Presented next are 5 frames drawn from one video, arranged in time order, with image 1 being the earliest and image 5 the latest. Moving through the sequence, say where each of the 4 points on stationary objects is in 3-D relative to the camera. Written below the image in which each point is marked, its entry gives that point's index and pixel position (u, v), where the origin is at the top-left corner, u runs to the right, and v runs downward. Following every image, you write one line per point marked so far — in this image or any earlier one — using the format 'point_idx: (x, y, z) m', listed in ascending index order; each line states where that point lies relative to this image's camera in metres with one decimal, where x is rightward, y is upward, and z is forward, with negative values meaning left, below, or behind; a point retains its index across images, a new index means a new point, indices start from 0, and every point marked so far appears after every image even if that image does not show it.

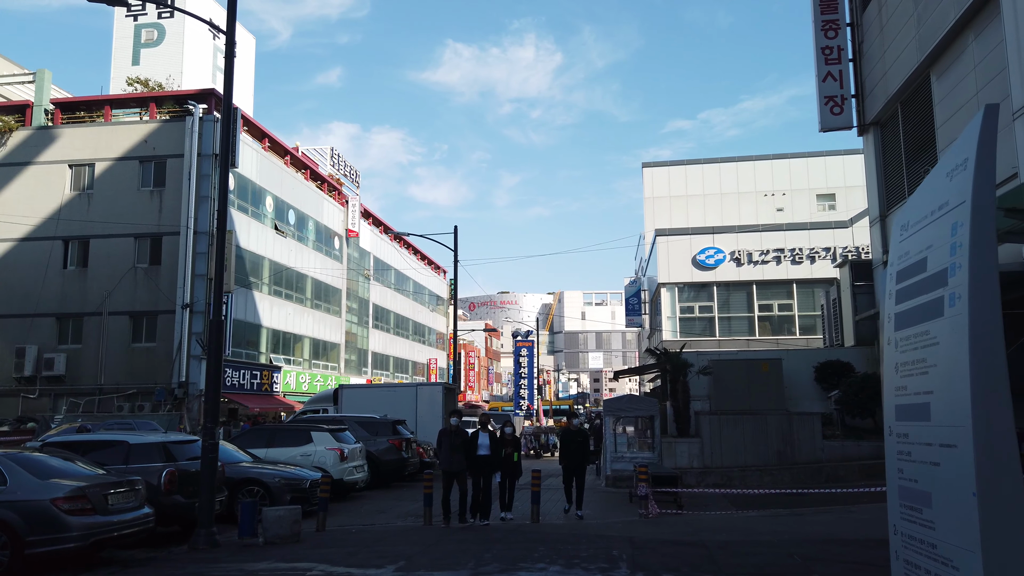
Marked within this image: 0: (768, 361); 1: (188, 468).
0: (+6.5, -1.9, +19.6) m
1: (-4.9, -2.7, +11.5) m
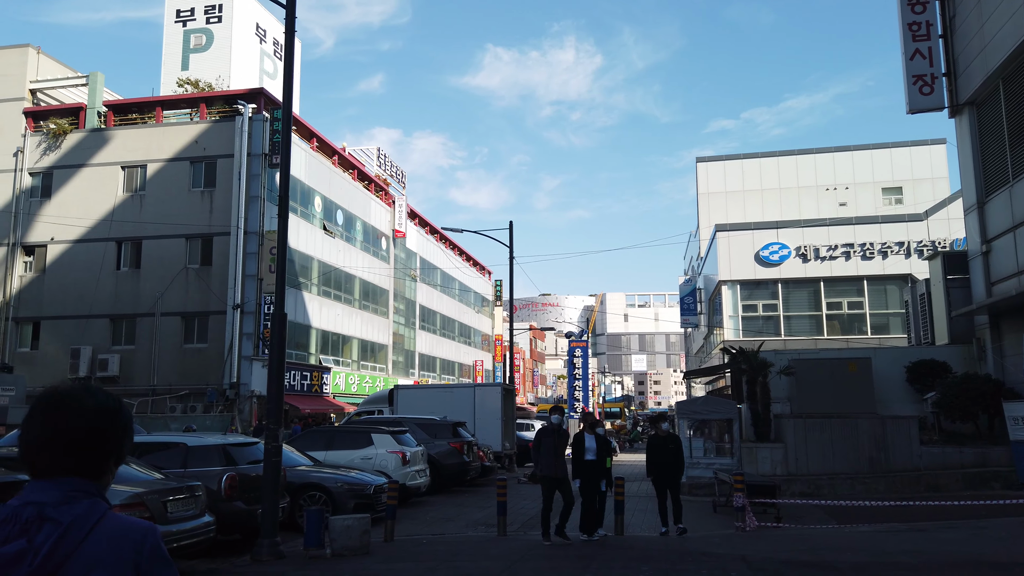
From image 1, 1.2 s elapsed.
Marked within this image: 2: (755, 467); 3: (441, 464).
0: (+8.1, -1.7, +18.2) m
1: (-3.7, -2.6, +10.7) m
2: (+5.5, -4.0, +17.2) m
3: (-1.7, -4.1, +17.9) m
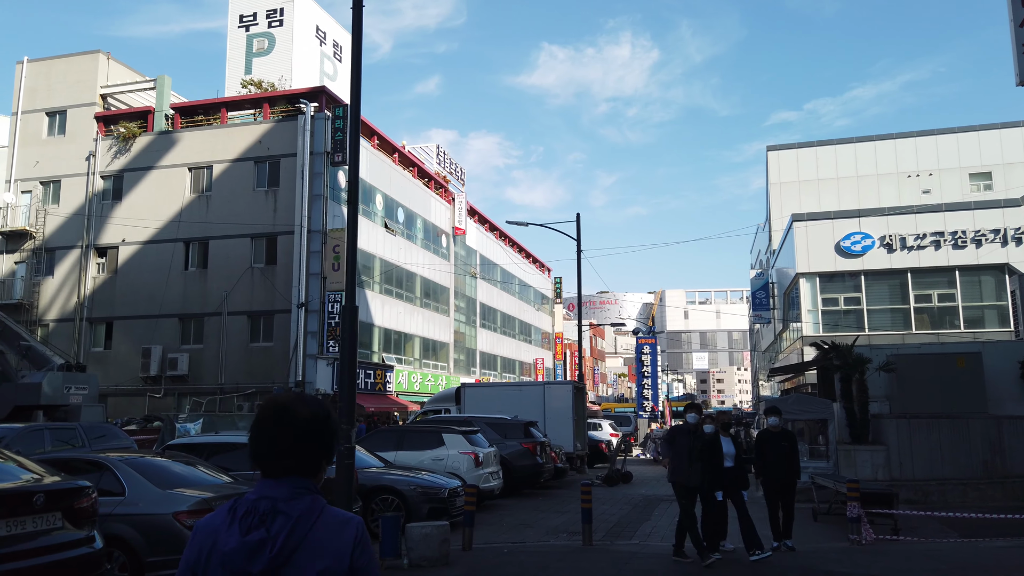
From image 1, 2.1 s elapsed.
0: (+9.8, -1.5, +16.6) m
1: (-2.5, -2.5, +10.1) m
2: (+7.1, -3.8, +15.9) m
3: (0.0, -4.0, +17.1) m
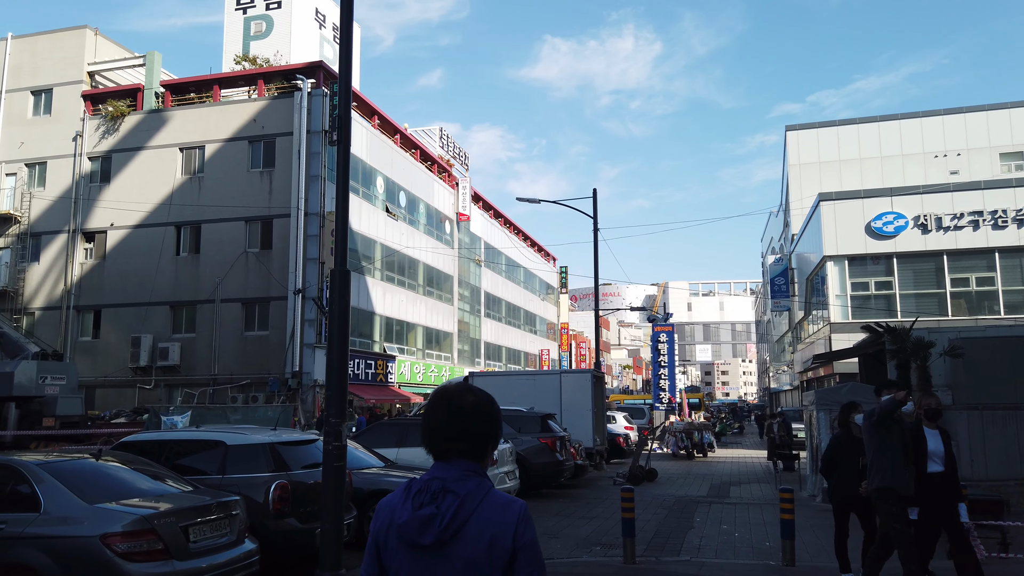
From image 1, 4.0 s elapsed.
0: (+10.1, -1.0, +14.7) m
1: (-2.2, -2.1, +8.2) m
2: (+7.4, -3.3, +14.0) m
3: (+0.3, -3.5, +15.2) m
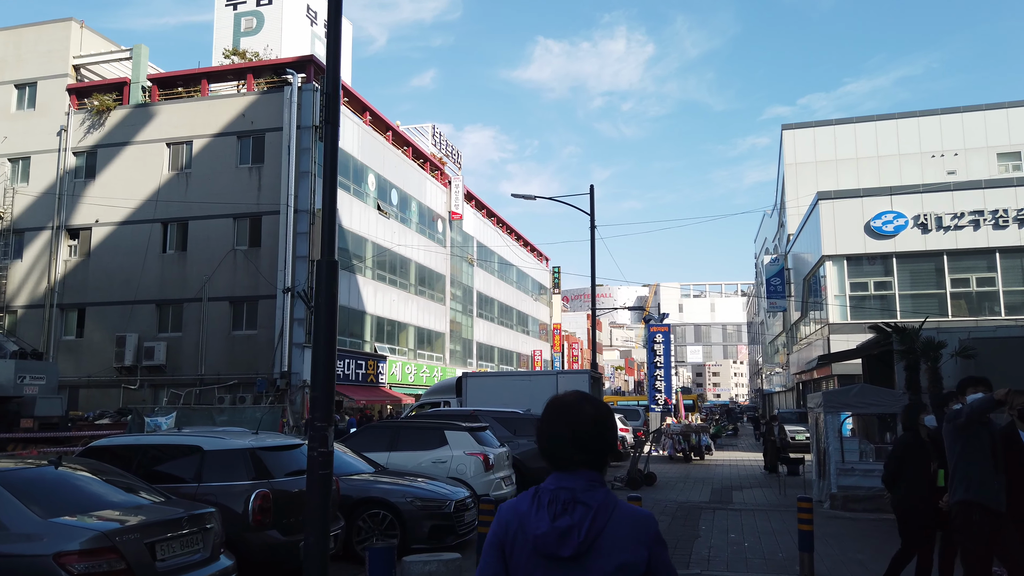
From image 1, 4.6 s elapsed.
0: (+10.1, -0.9, +14.2) m
1: (-2.2, -2.0, +7.6) m
2: (+7.3, -3.3, +13.5) m
3: (+0.3, -3.4, +14.6) m
